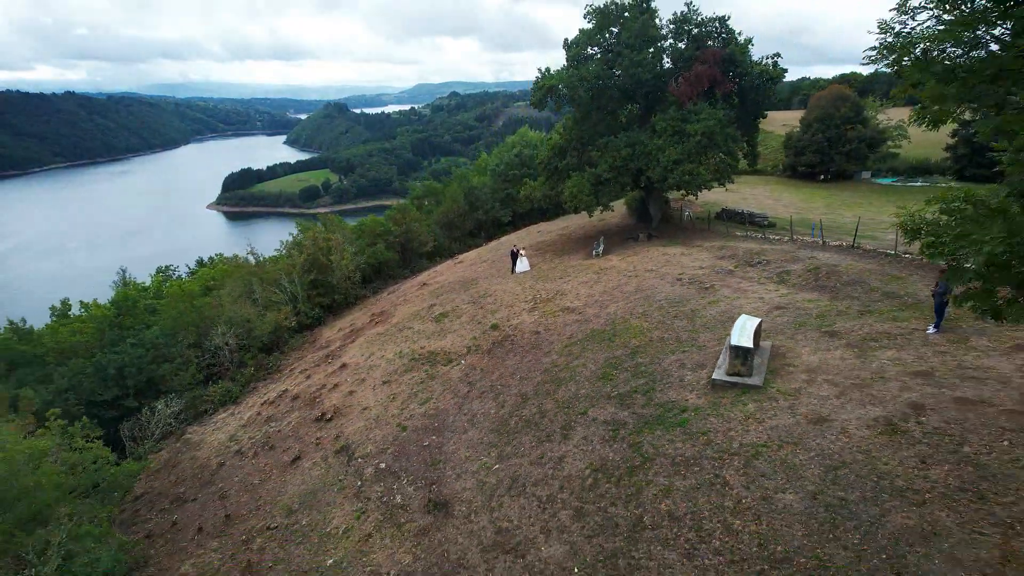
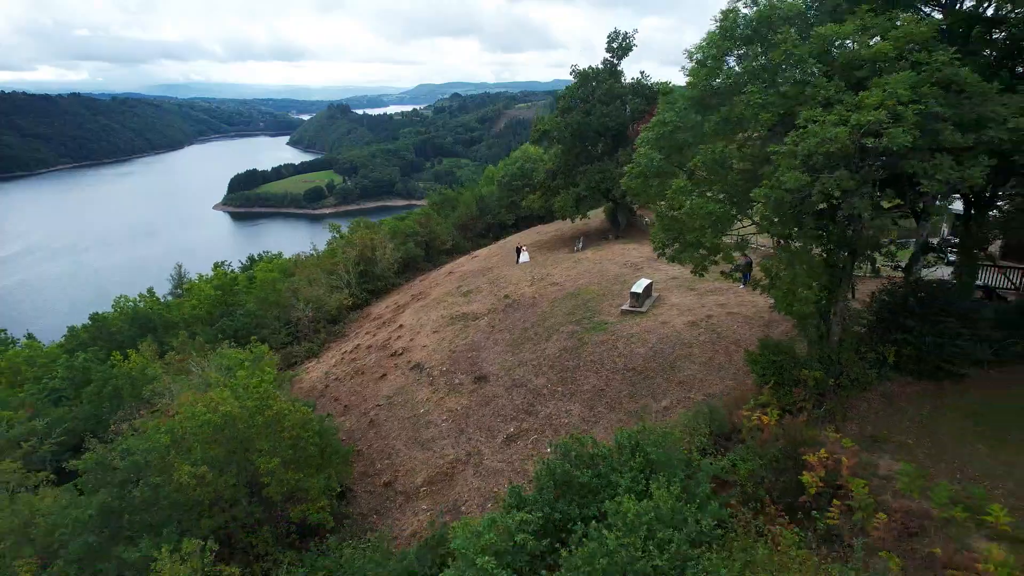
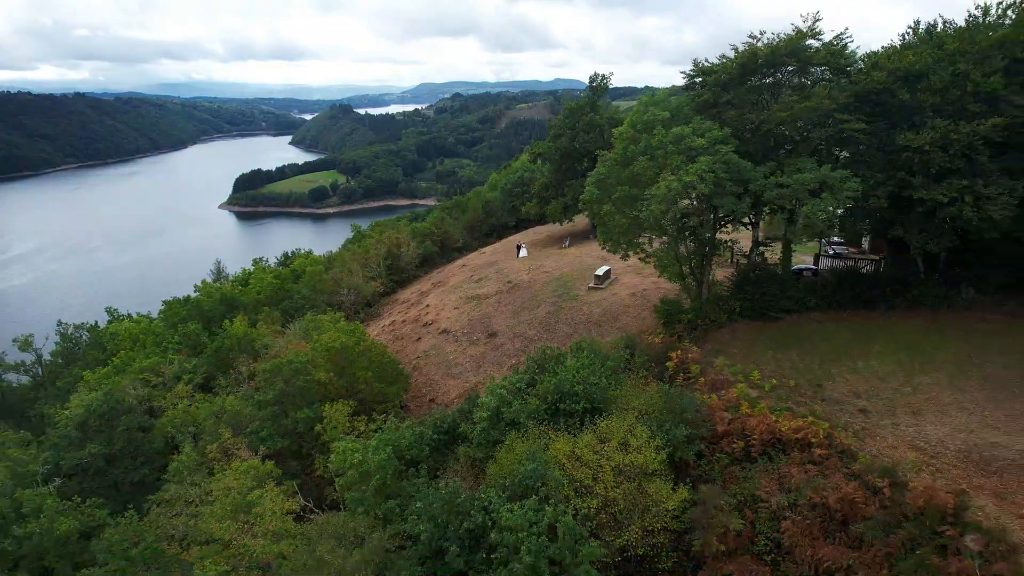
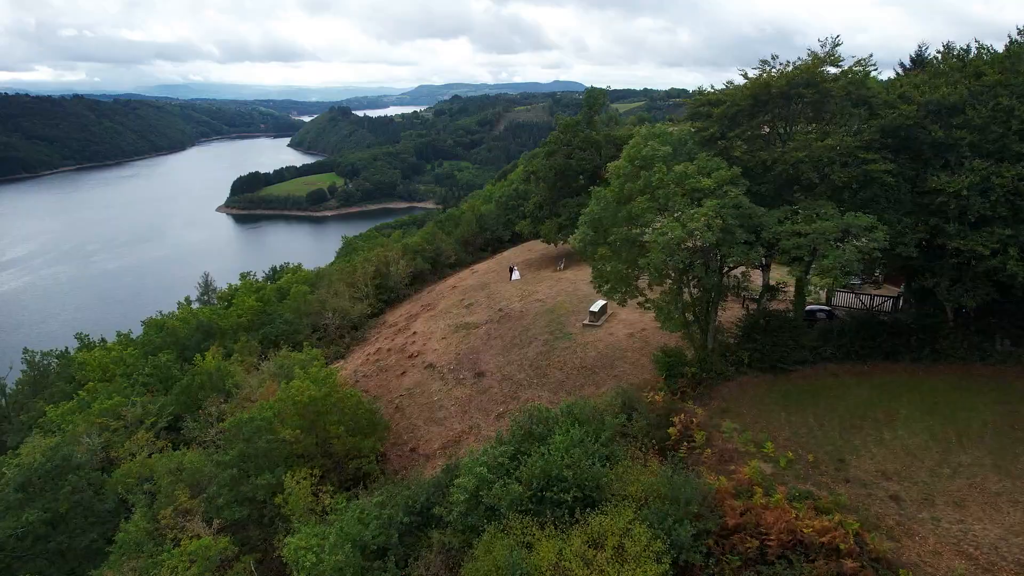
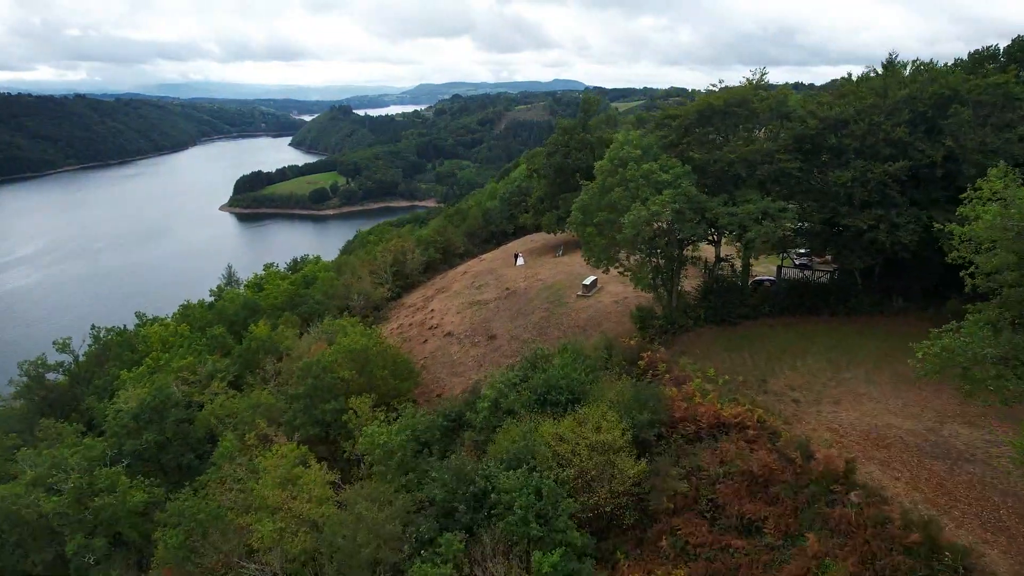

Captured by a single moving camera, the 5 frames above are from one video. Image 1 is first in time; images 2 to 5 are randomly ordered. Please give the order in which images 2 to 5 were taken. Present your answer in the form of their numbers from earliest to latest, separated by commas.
2, 3, 5, 4
